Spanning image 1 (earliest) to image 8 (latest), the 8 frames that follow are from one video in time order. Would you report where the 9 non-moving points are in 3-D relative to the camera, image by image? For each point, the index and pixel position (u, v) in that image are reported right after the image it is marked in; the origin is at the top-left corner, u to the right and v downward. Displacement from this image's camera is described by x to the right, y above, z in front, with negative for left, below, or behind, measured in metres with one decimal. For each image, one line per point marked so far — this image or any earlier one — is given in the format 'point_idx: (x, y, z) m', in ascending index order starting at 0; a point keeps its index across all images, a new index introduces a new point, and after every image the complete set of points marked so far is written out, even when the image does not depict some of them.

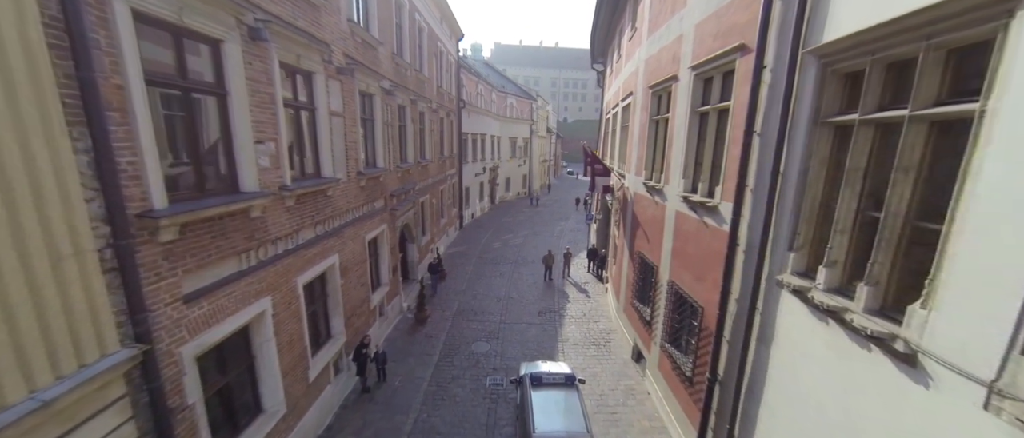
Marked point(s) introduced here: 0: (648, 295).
0: (+3.2, -1.8, +8.1) m
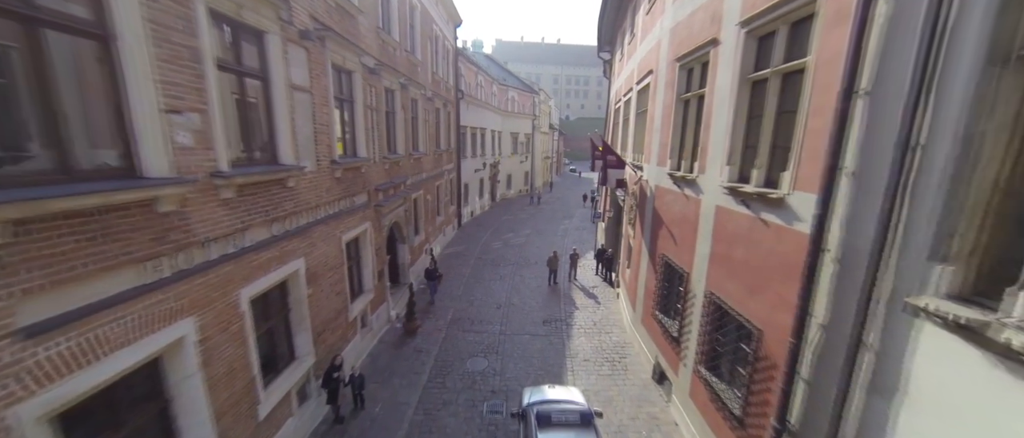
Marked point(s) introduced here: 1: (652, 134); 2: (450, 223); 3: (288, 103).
0: (+3.2, -1.7, +6.8) m
1: (+3.3, +2.0, +8.3) m
2: (-3.4, -0.2, +18.9) m
3: (-3.5, +1.8, +5.4) m
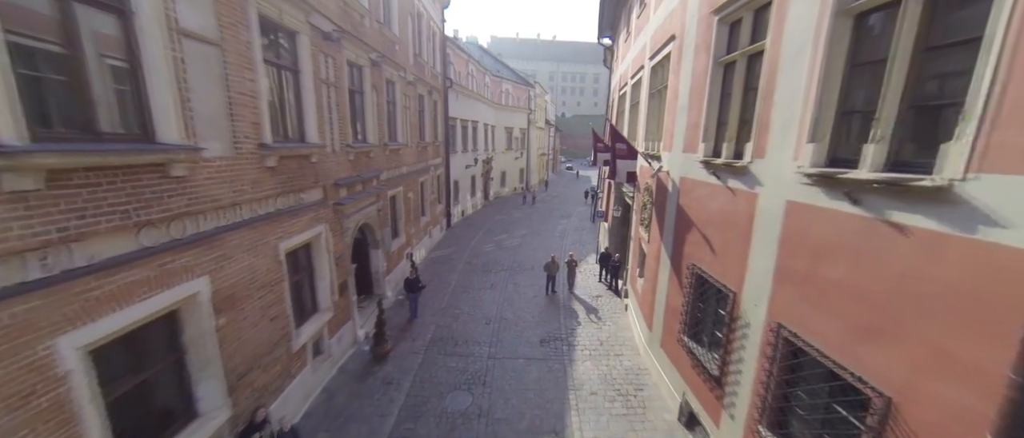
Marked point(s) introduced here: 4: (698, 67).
0: (+3.0, -1.7, +5.2) m
1: (+3.1, +2.0, +6.7) m
2: (-3.8, -0.2, +17.3) m
3: (-3.7, +1.8, +3.7) m
4: (+3.1, +2.5, +5.7) m
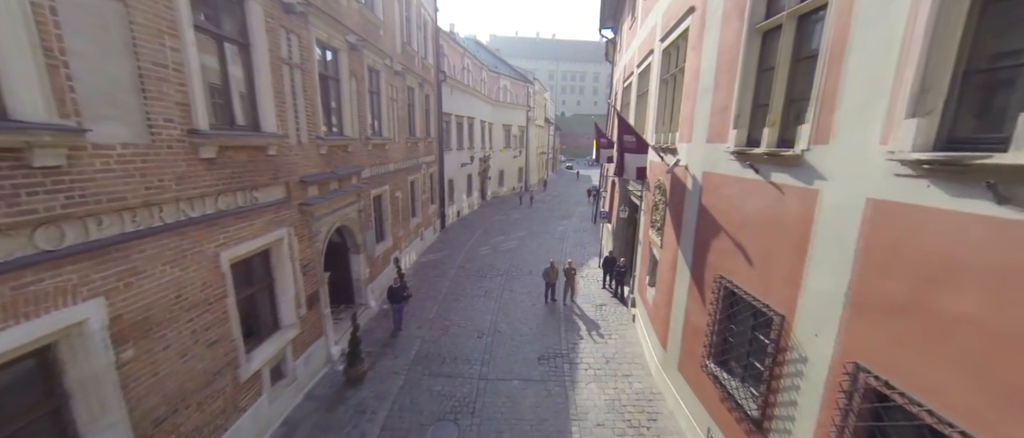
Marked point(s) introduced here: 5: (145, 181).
0: (+2.9, -1.8, +4.3) m
1: (+3.0, +2.0, +5.7) m
2: (-3.9, -0.3, +16.3) m
3: (-3.8, +1.7, +2.7) m
4: (+3.0, +2.5, +4.8) m
5: (-3.8, +0.4, +3.6) m
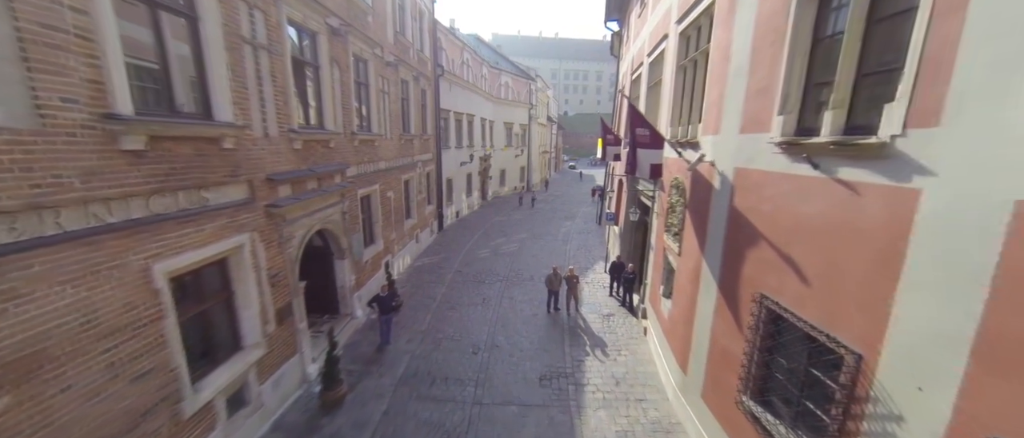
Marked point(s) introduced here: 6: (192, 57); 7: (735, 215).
0: (+2.8, -1.8, +3.4) m
1: (+3.0, +1.9, +4.9) m
2: (-3.9, -0.3, +15.5) m
3: (-3.8, +1.7, +1.9) m
4: (+2.9, +2.4, +3.9) m
5: (-3.9, +0.3, +2.8) m
6: (-4.0, +2.1, +4.4) m
7: (+2.9, +0.1, +4.5) m
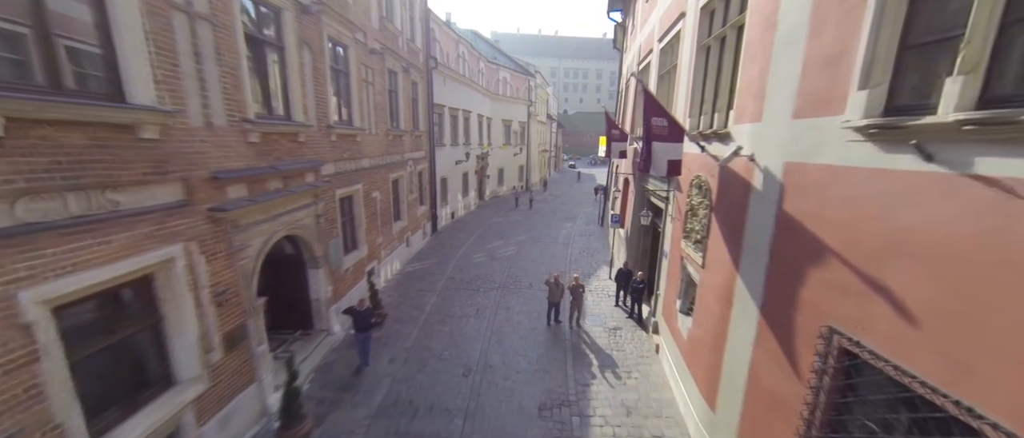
0: (+2.8, -1.9, +2.5) m
1: (+2.9, +1.8, +3.9) m
2: (-4.0, -0.4, +14.5) m
3: (-3.9, +1.6, +1.0) m
4: (+2.8, +2.3, +3.0) m
5: (-4.0, +0.2, +1.9) m
6: (-4.1, +2.0, +3.4) m
7: (+2.8, 0.0, +3.5) m
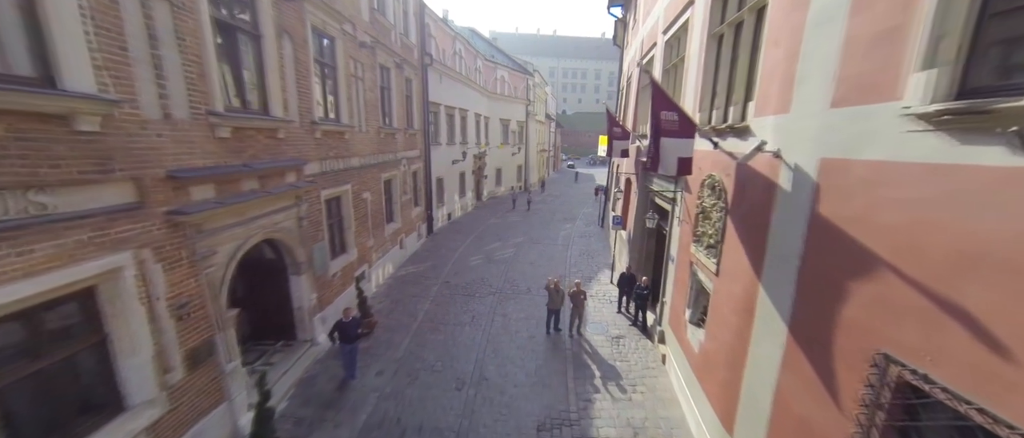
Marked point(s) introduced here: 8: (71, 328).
0: (+2.7, -2.0, +2.0) m
1: (+2.8, +1.8, +3.4) m
2: (-4.1, -0.5, +14.0) m
3: (-4.0, +1.5, +0.5) m
4: (+2.8, +2.3, +2.5) m
5: (-4.0, +0.2, +1.4) m
6: (-4.2, +1.9, +2.9) m
7: (+2.7, -0.1, +3.1) m
8: (-4.4, -1.1, +3.4) m
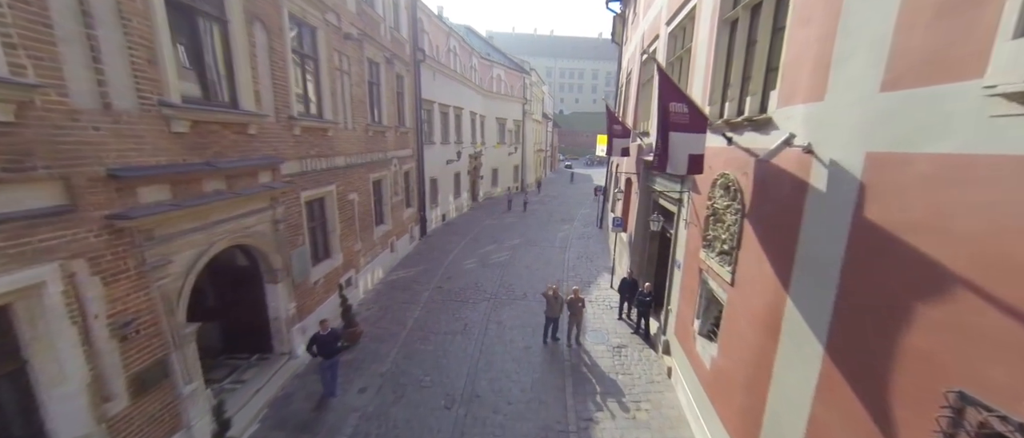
0: (+2.6, -2.0, +1.5) m
1: (+2.7, +1.7, +2.9) m
2: (-4.2, -0.6, +13.5) m
3: (-4.0, +1.5, -0.1) m
4: (+2.7, +2.2, +2.0) m
5: (-4.1, +0.1, +0.8) m
6: (-4.3, +1.9, +2.4) m
7: (+2.7, -0.1, +2.6) m
8: (-4.4, -1.1, +2.9) m
